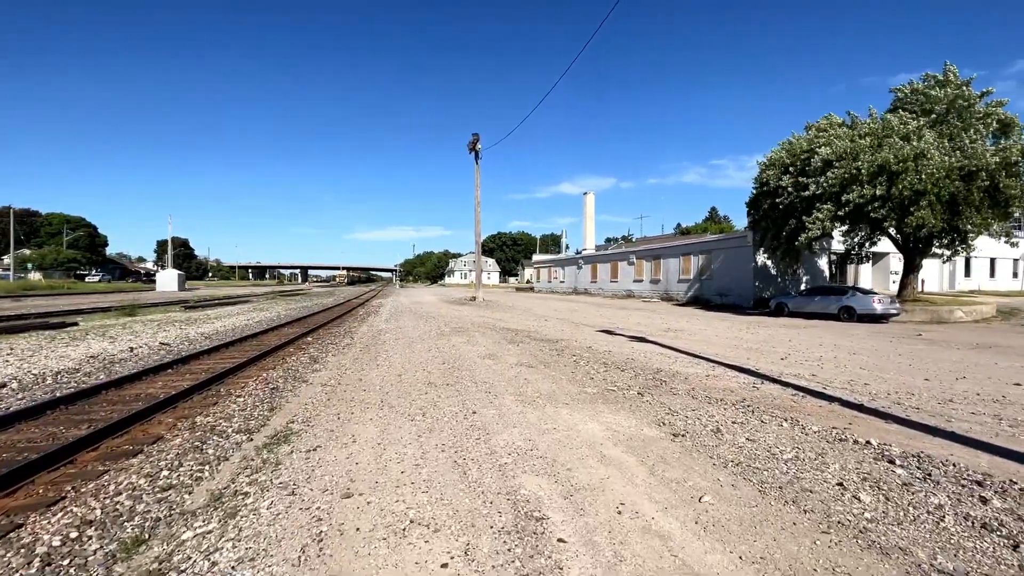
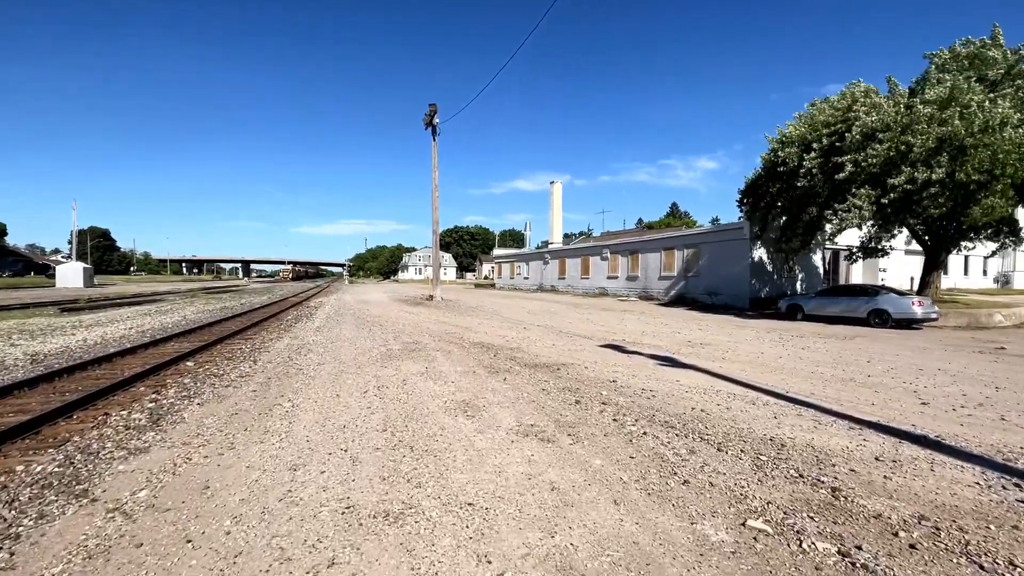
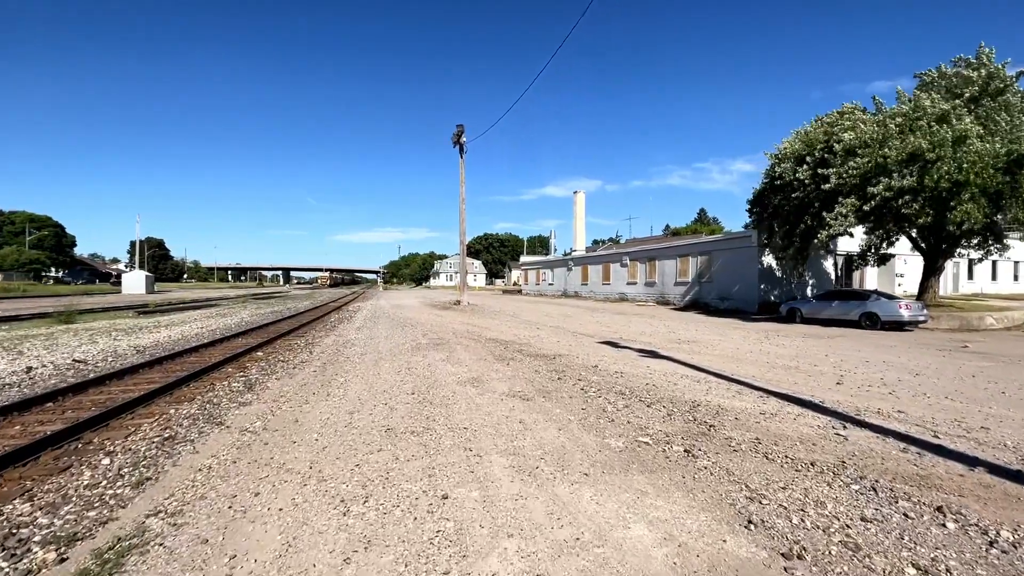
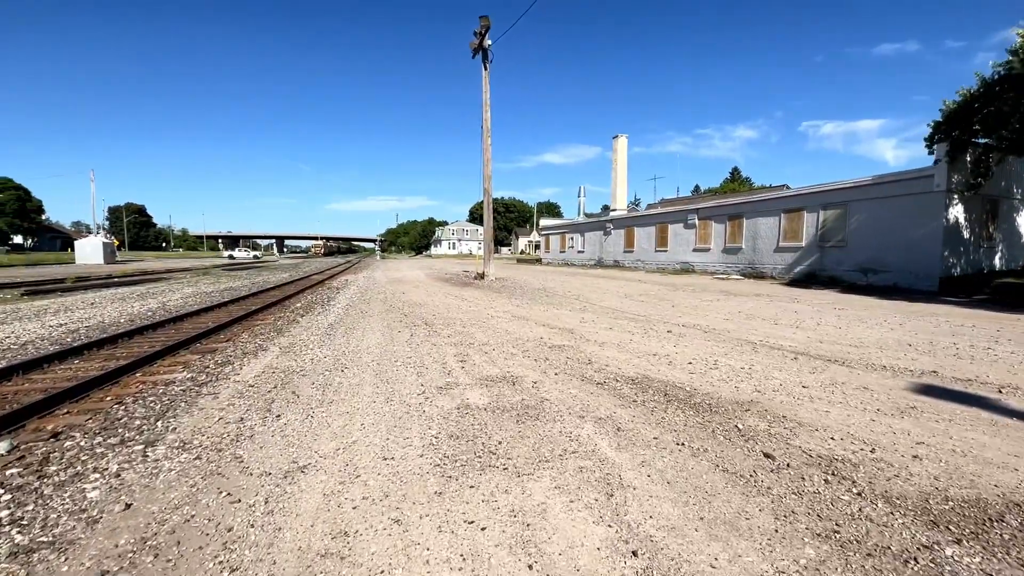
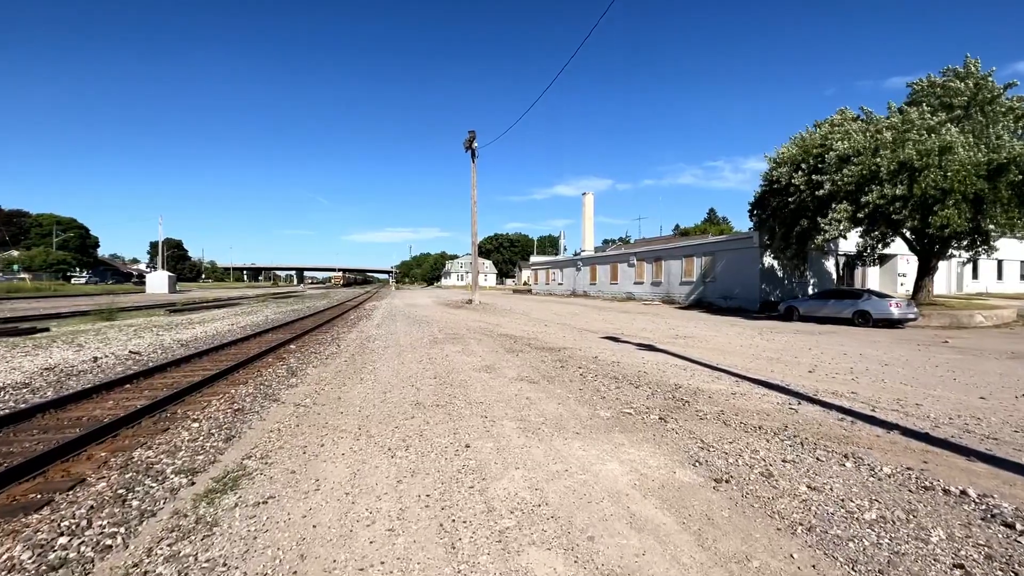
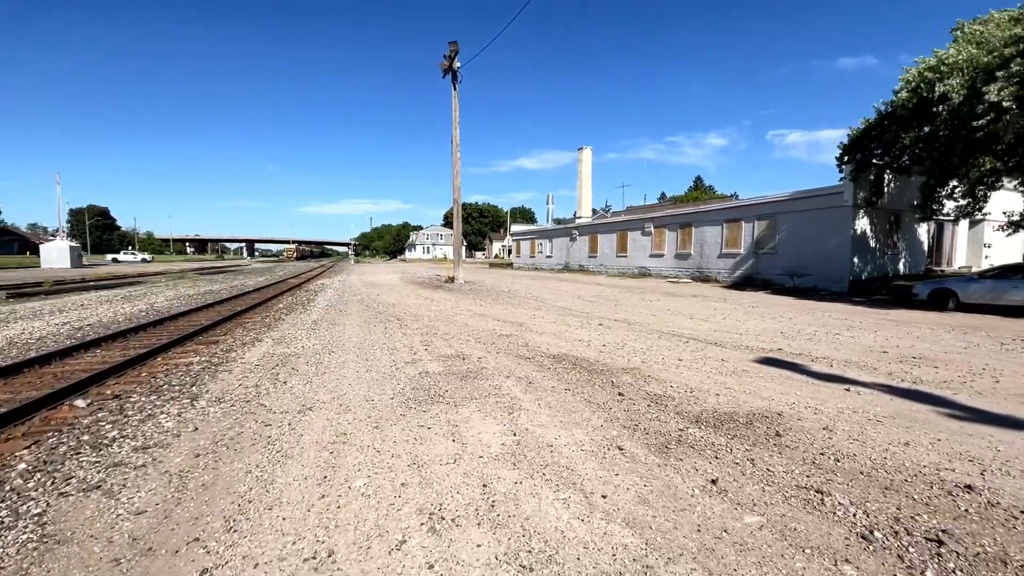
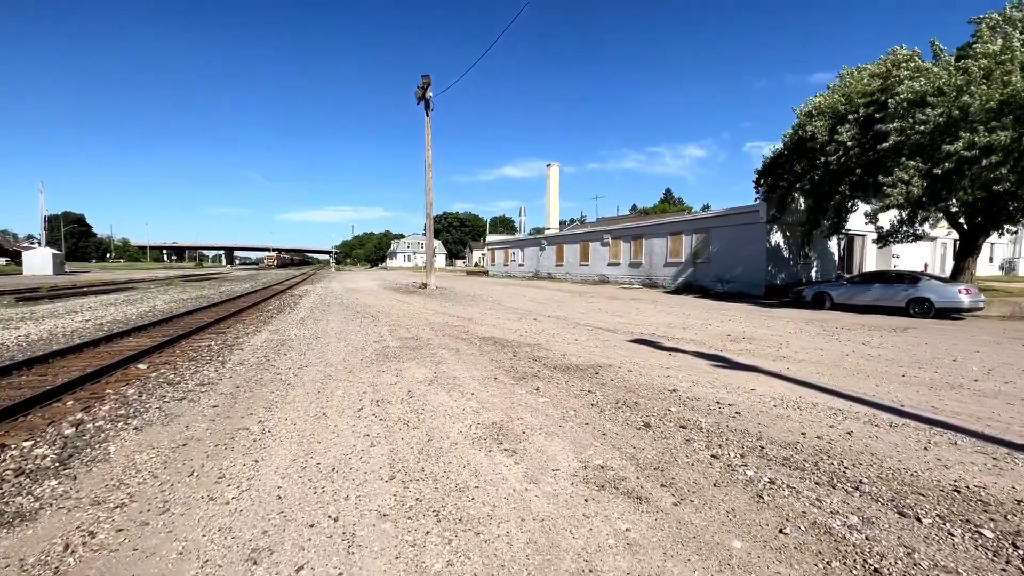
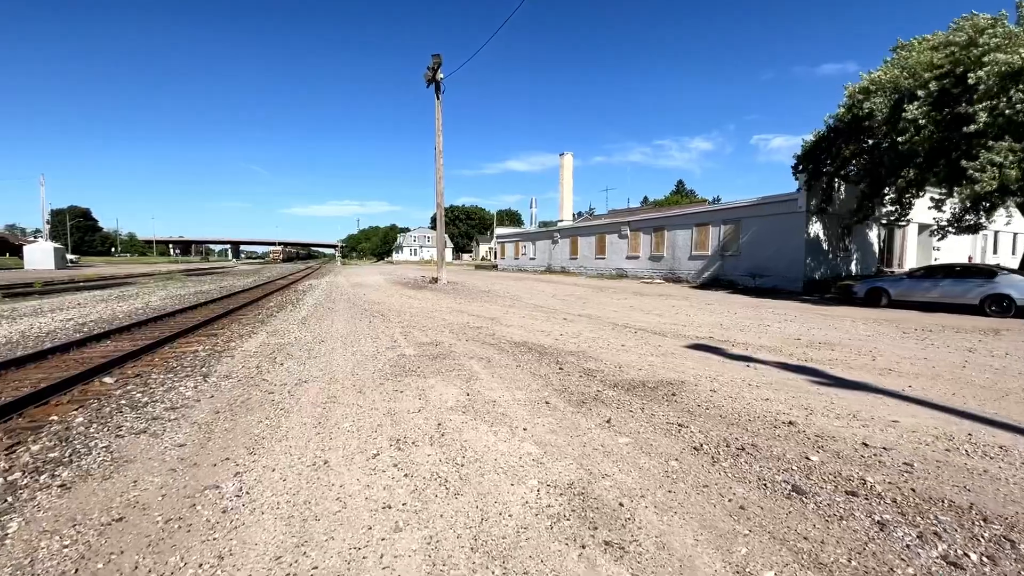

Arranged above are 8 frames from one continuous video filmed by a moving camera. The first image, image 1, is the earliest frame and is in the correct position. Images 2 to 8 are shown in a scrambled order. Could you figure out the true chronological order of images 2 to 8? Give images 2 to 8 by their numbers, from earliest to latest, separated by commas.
5, 3, 2, 7, 8, 6, 4
